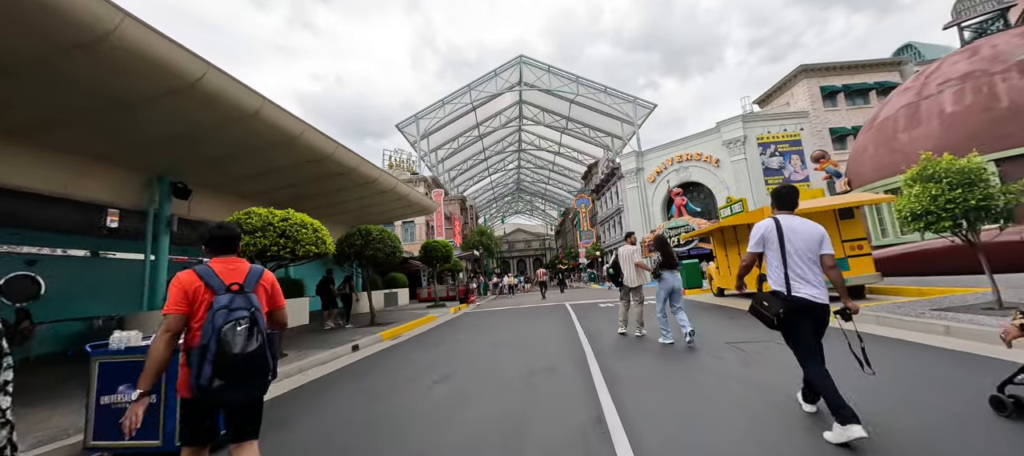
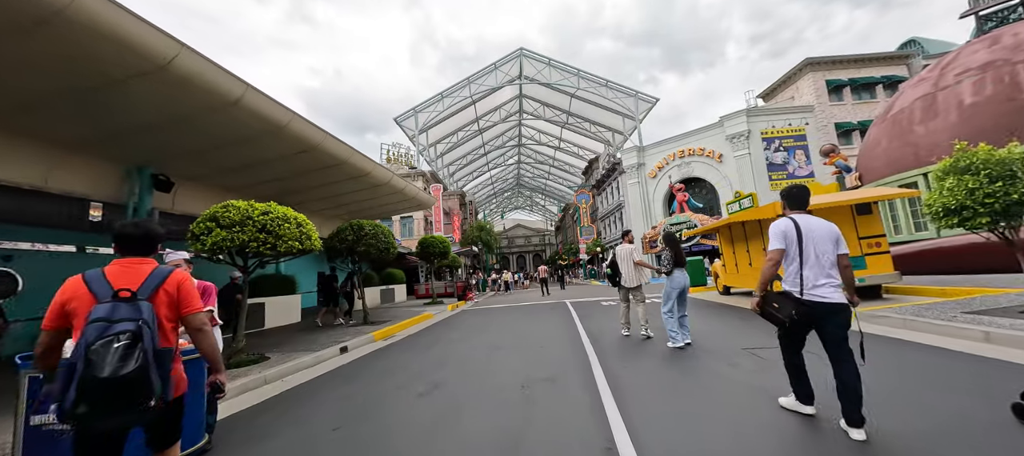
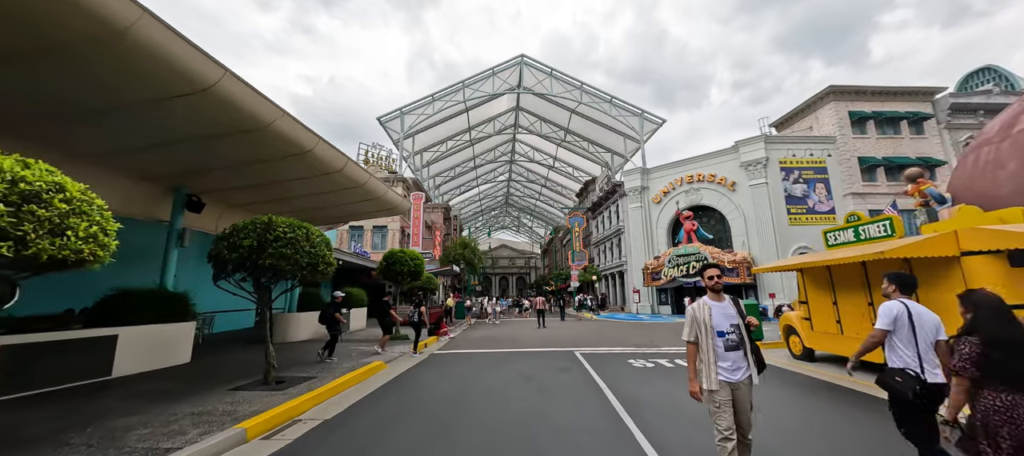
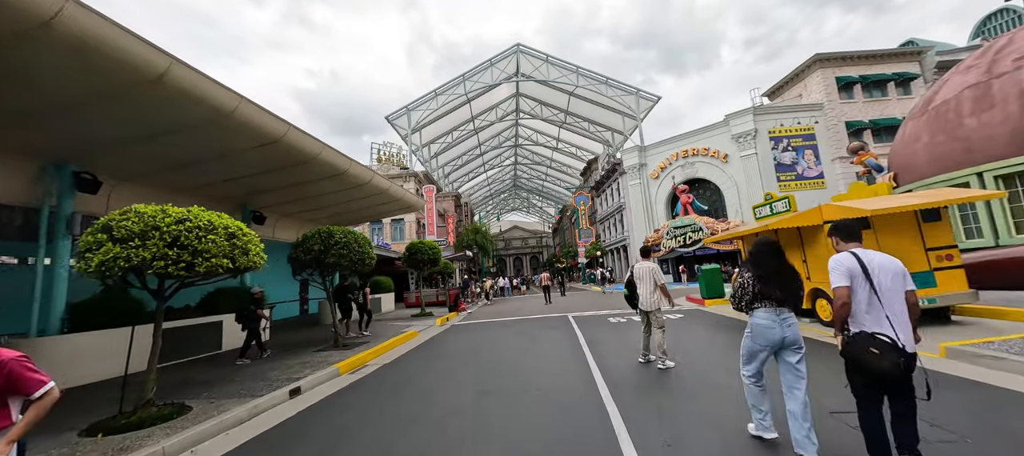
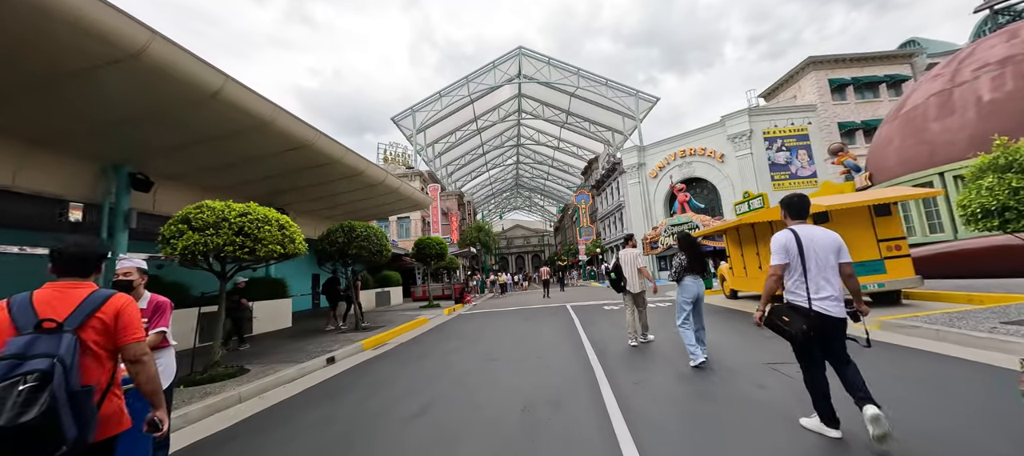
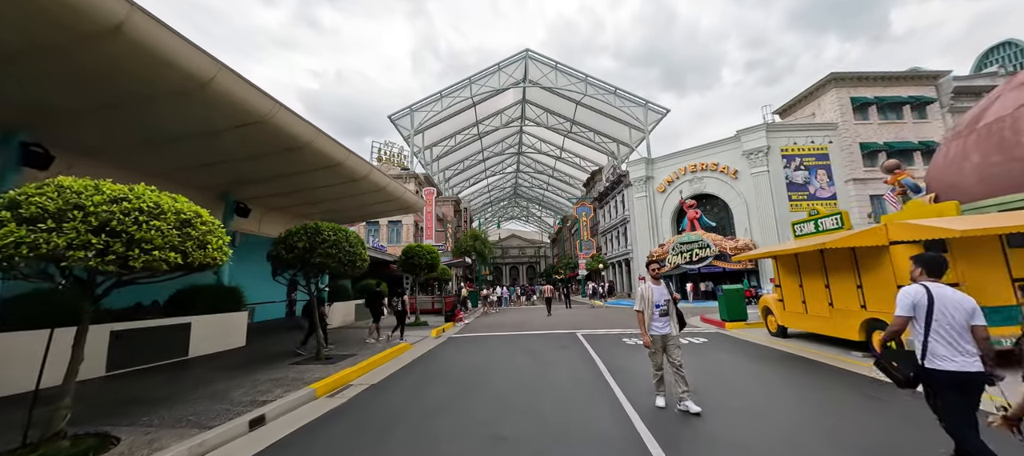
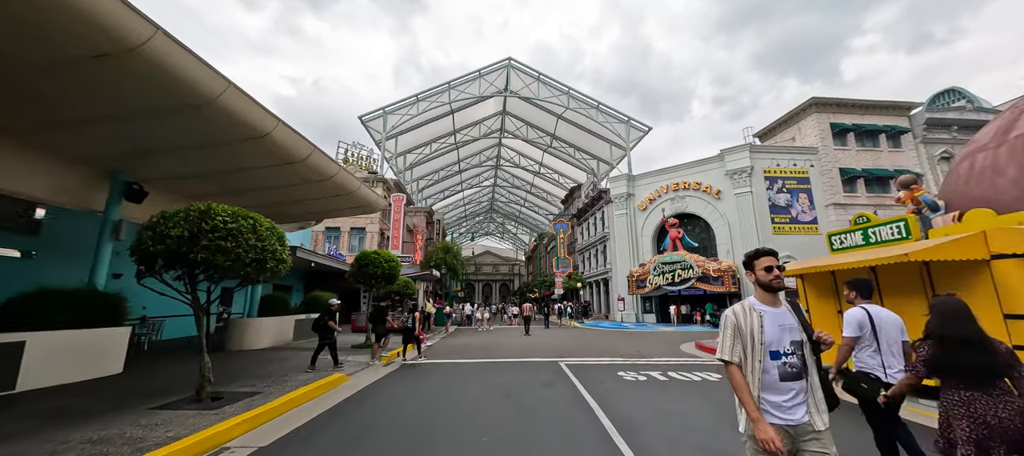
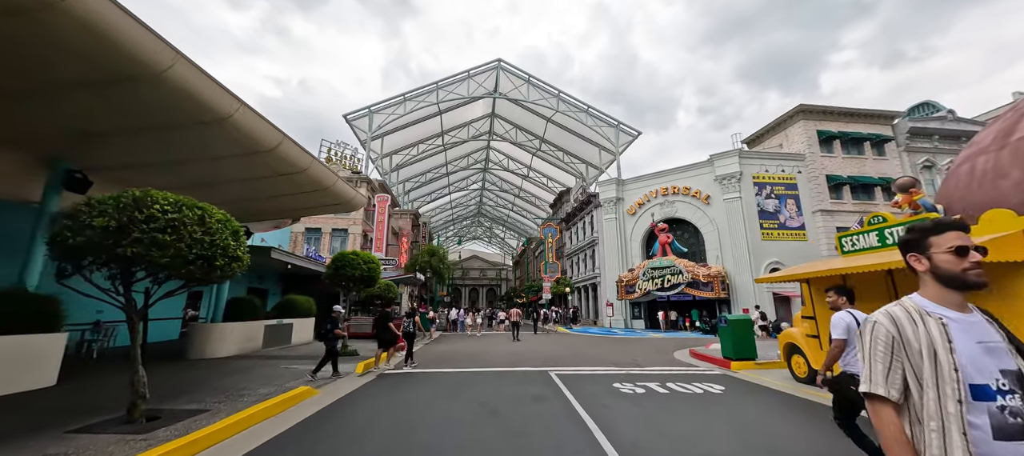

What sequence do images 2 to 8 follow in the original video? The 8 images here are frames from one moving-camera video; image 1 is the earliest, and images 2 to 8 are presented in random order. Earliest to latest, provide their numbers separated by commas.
2, 5, 4, 6, 3, 7, 8
